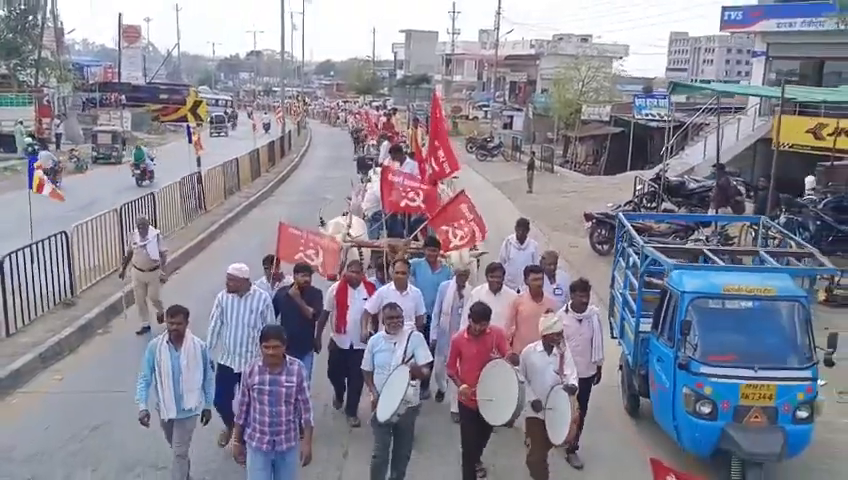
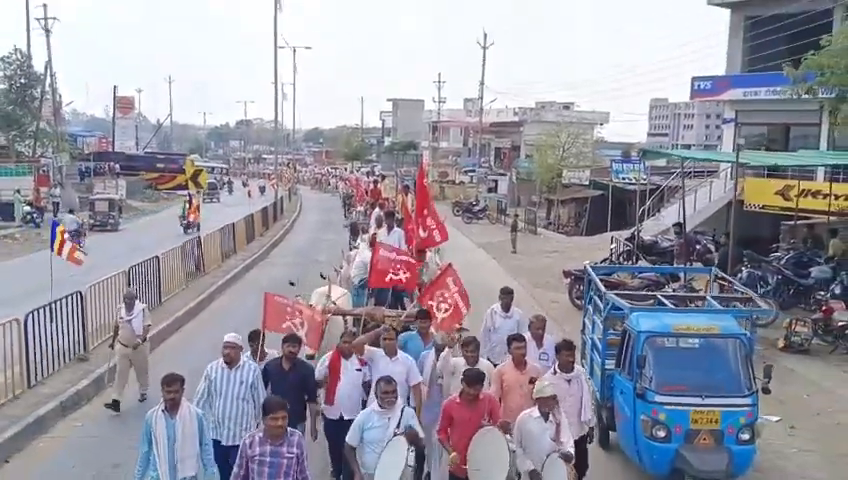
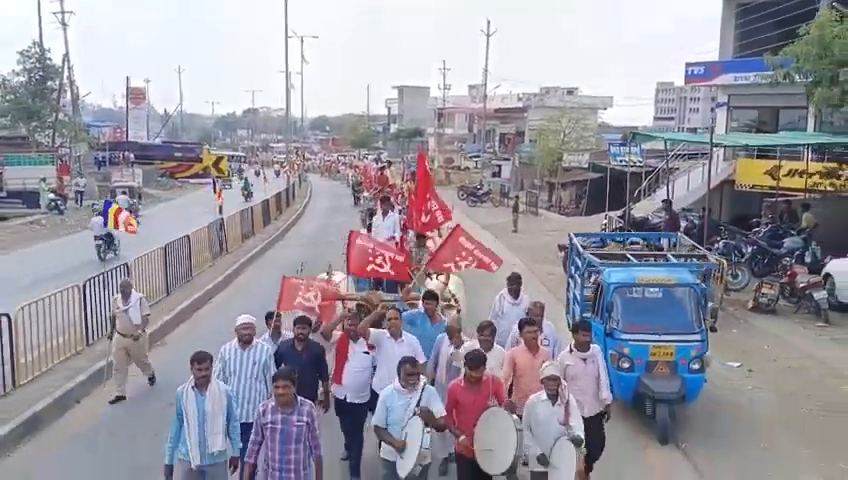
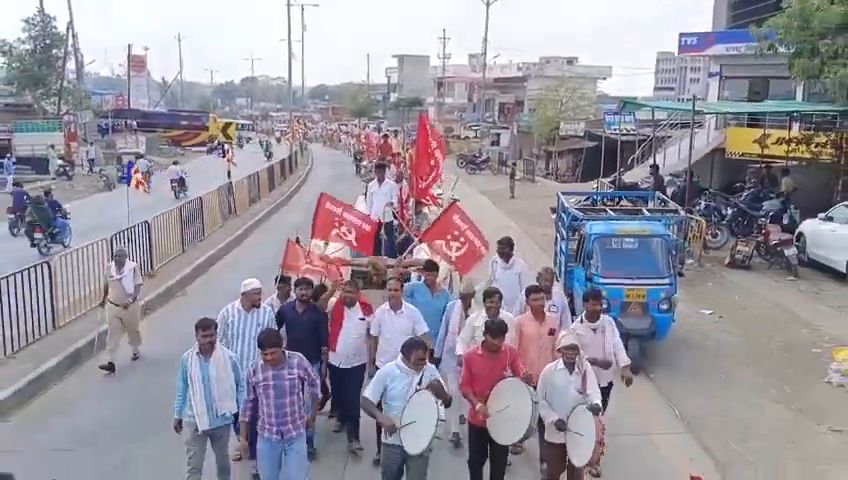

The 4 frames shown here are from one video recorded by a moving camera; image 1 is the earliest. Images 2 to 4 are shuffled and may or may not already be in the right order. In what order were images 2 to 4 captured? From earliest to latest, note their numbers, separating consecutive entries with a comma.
2, 3, 4
